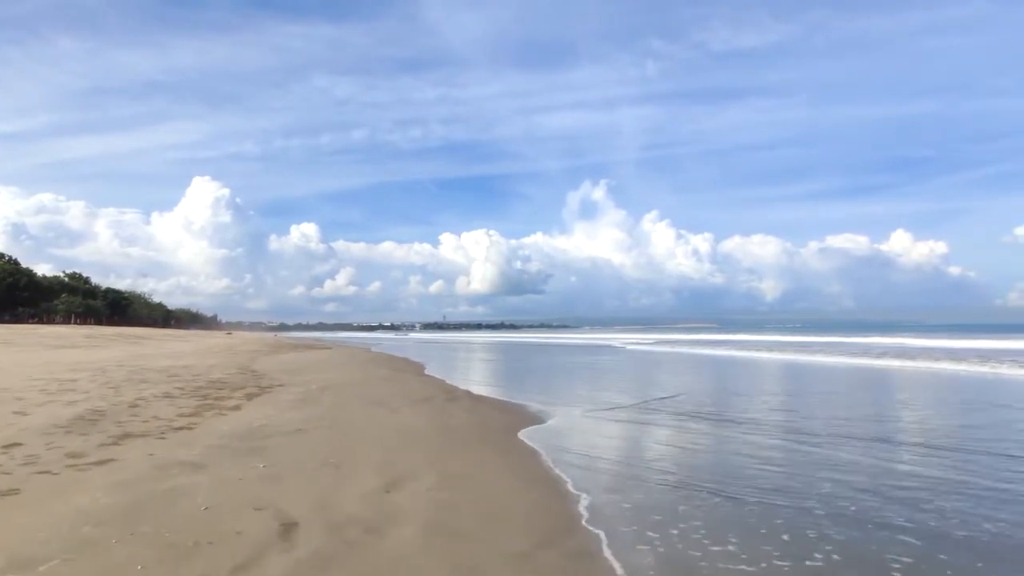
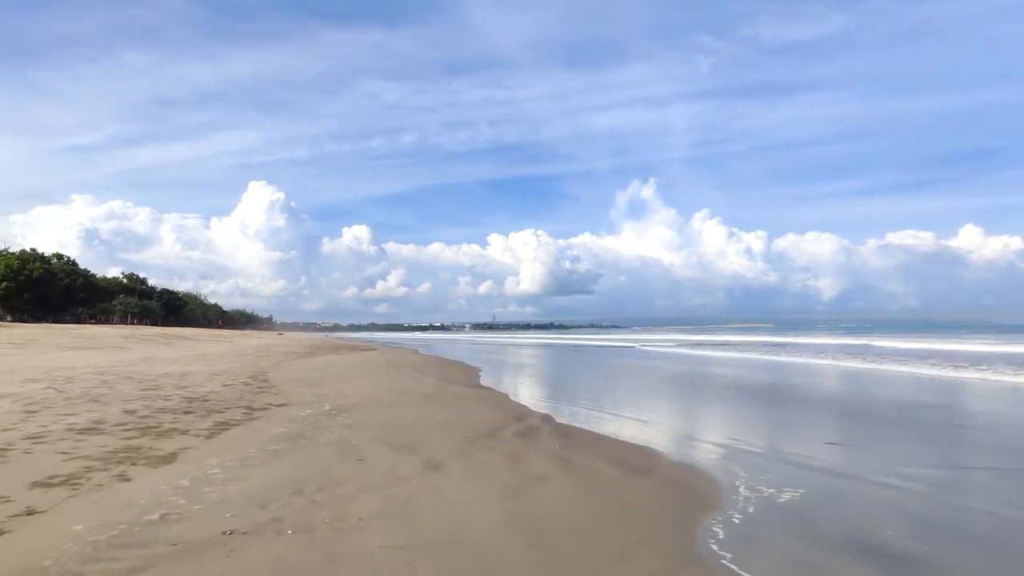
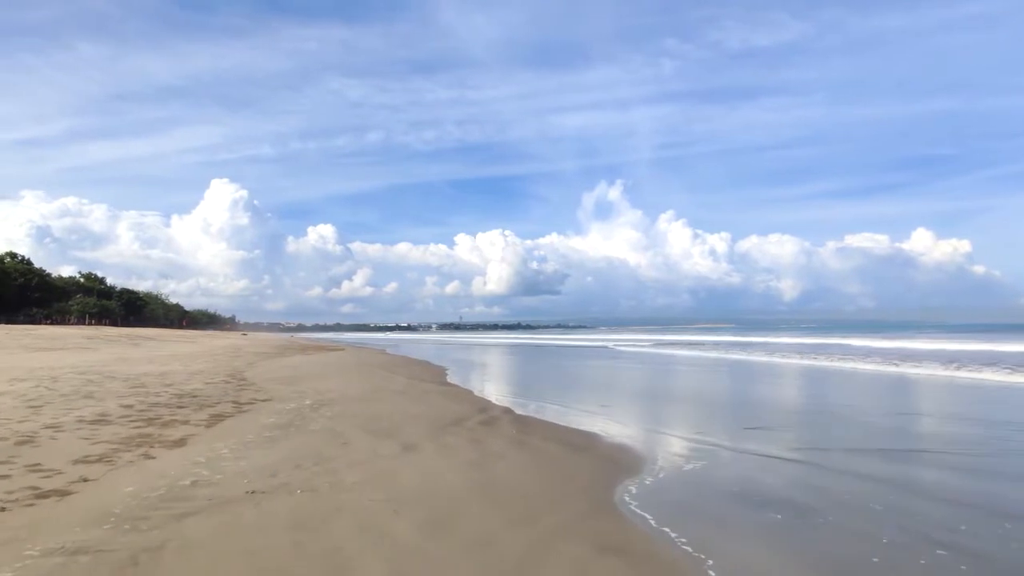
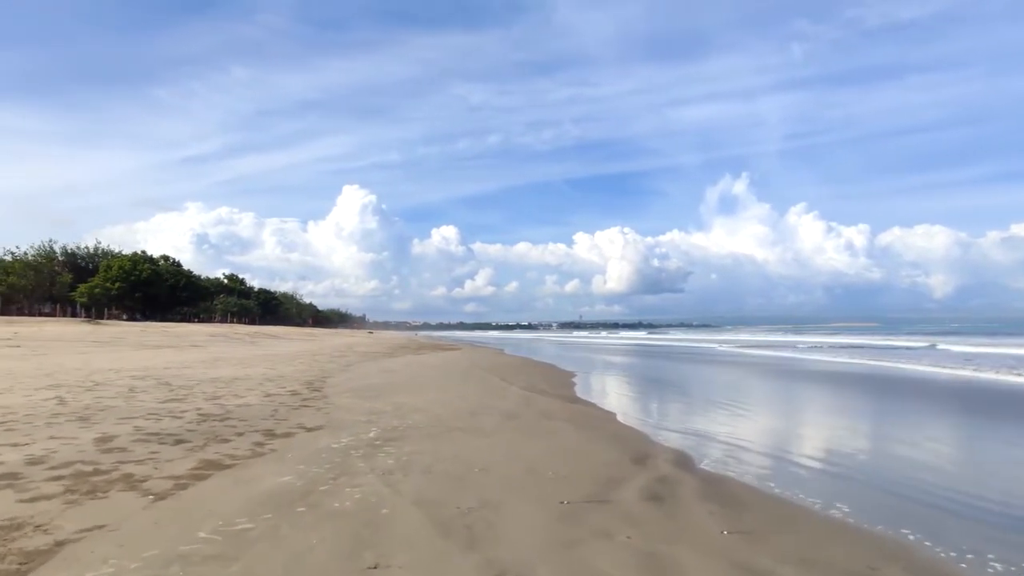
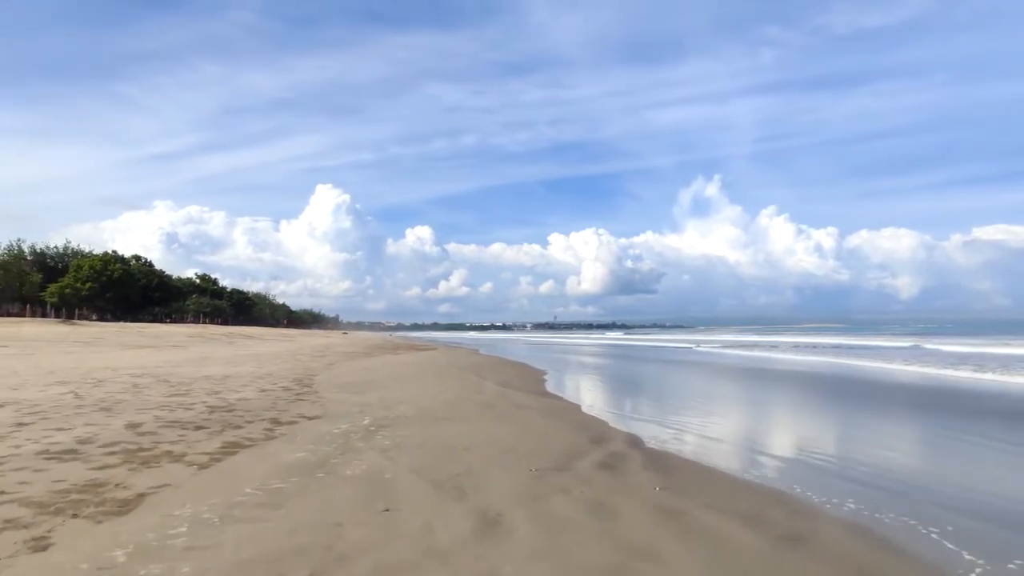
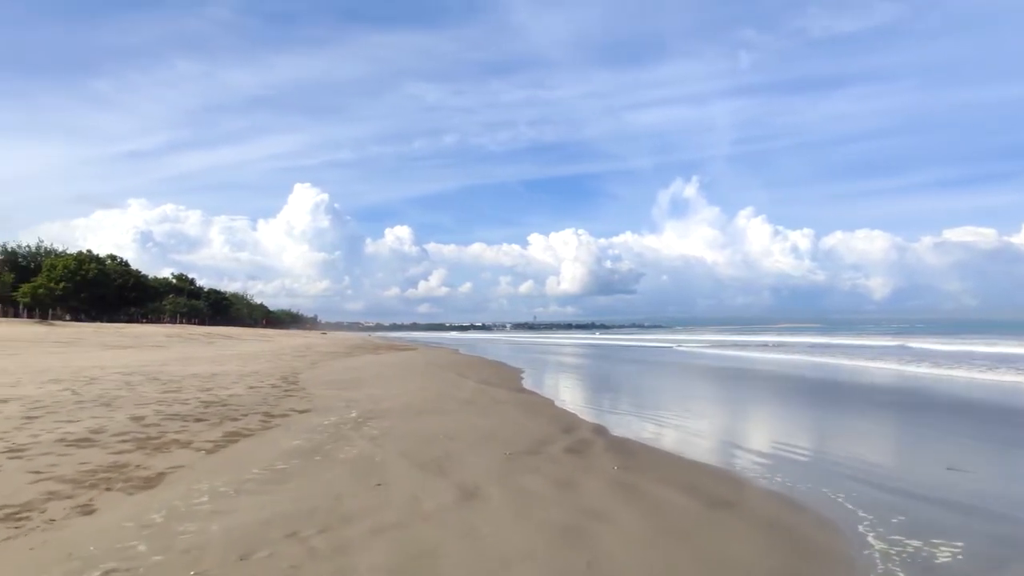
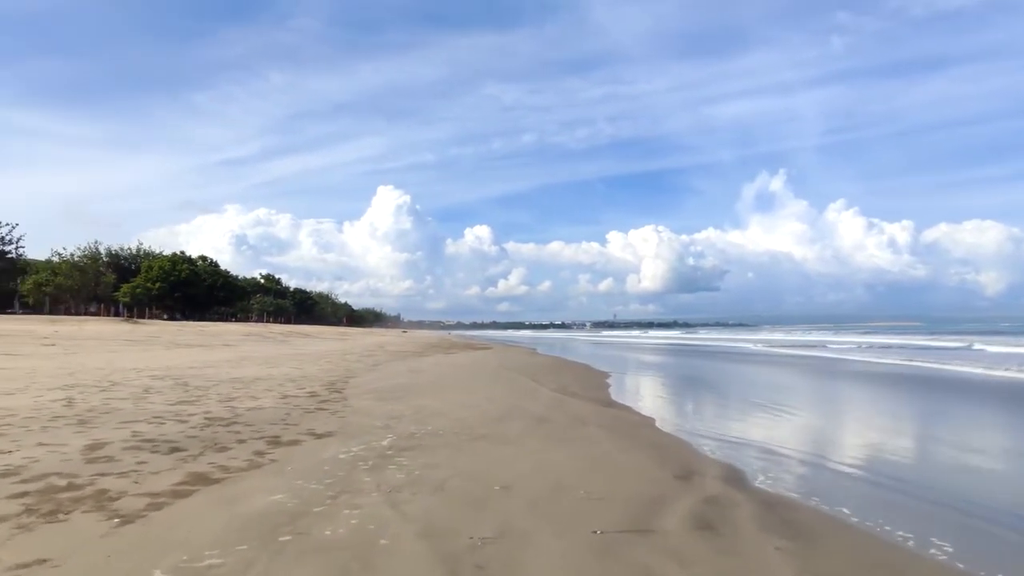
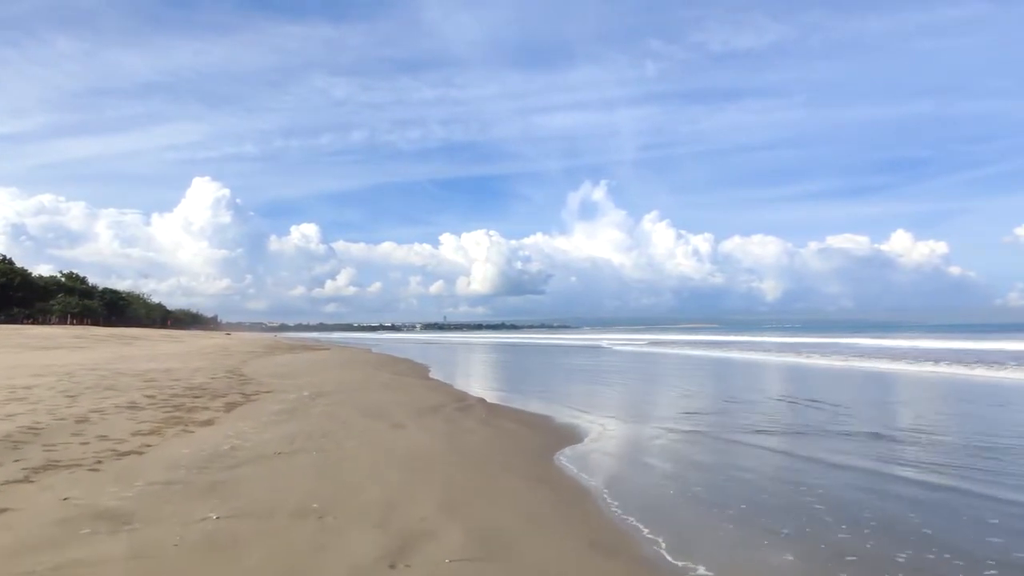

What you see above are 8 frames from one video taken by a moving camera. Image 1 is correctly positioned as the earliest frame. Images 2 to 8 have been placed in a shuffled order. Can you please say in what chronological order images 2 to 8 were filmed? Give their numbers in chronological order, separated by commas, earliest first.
8, 3, 2, 6, 5, 4, 7
